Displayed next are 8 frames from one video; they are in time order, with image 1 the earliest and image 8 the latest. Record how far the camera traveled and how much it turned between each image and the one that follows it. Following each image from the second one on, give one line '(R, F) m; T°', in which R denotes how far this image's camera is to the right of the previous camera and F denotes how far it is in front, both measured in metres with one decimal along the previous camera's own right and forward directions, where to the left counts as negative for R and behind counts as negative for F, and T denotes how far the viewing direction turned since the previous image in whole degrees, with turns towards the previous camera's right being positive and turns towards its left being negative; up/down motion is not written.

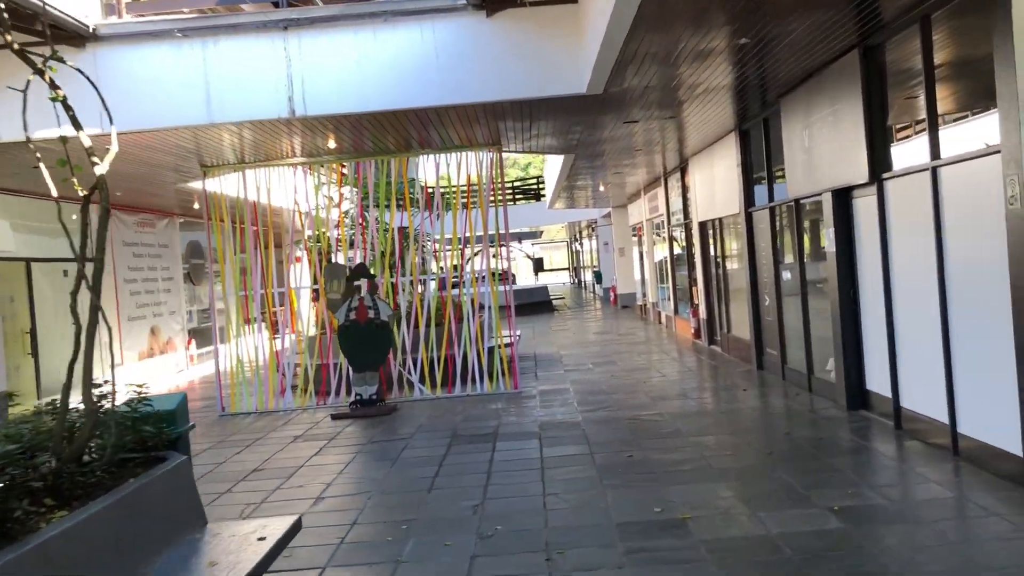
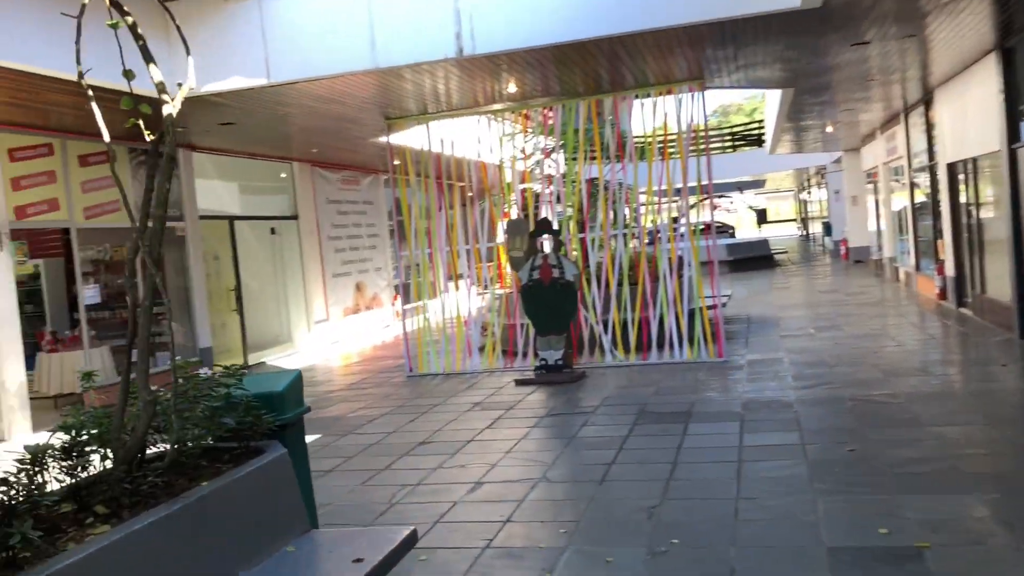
(+0.2, +1.0) m; -14°
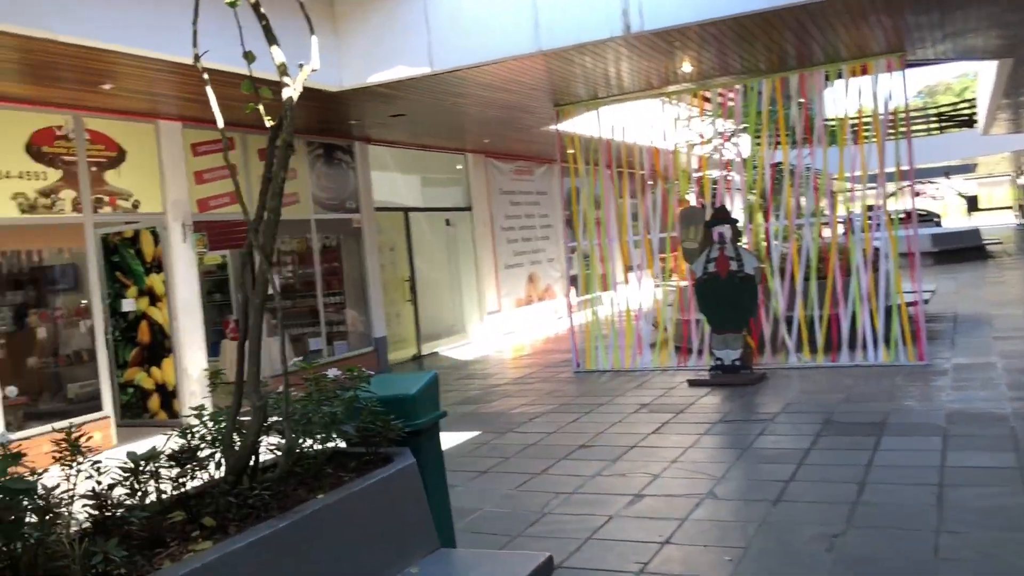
(+0.1, +0.4) m; -11°
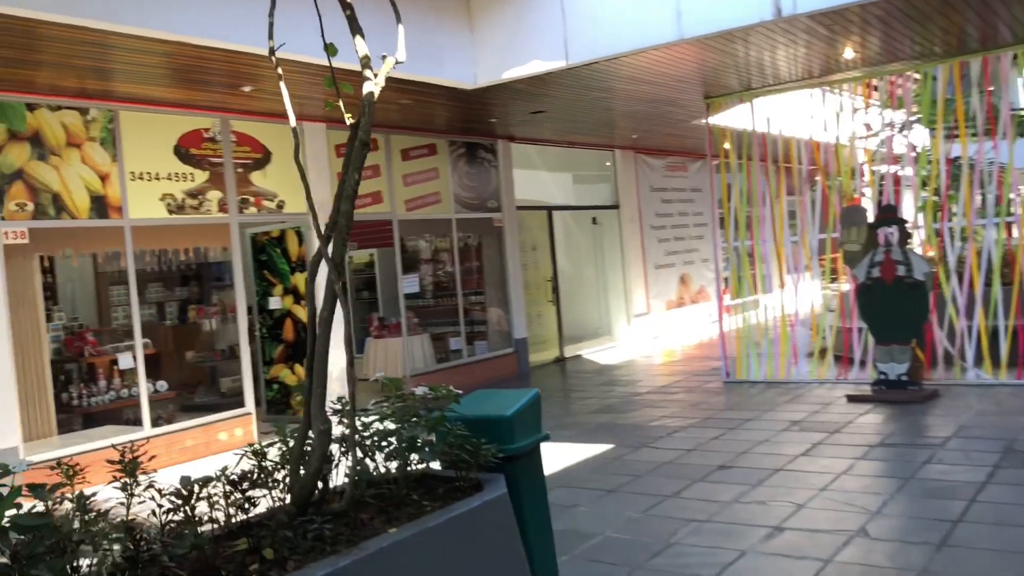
(+0.2, +0.4) m; -10°
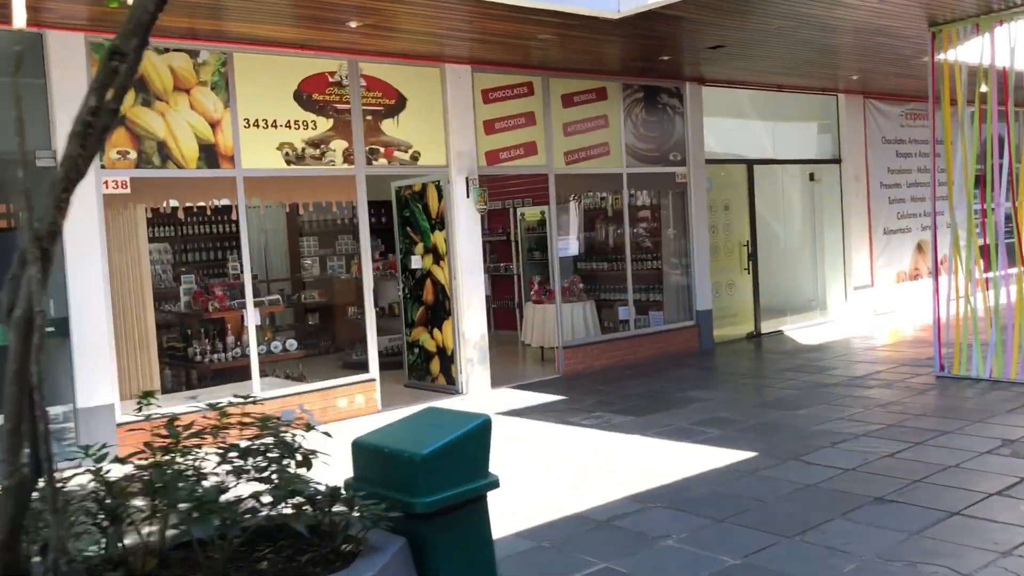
(+0.8, +1.1) m; -15°
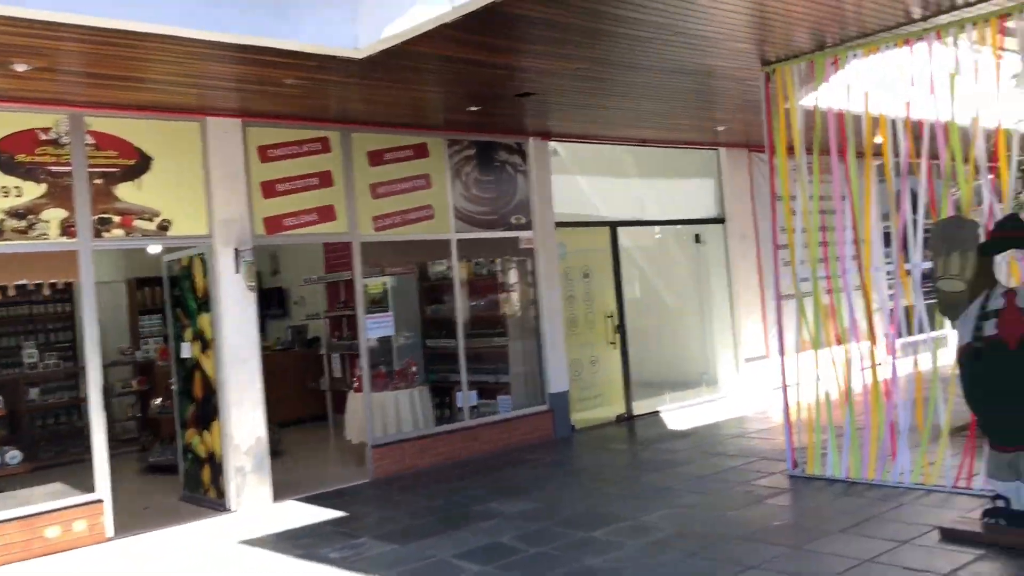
(+1.4, +1.2) m; +2°
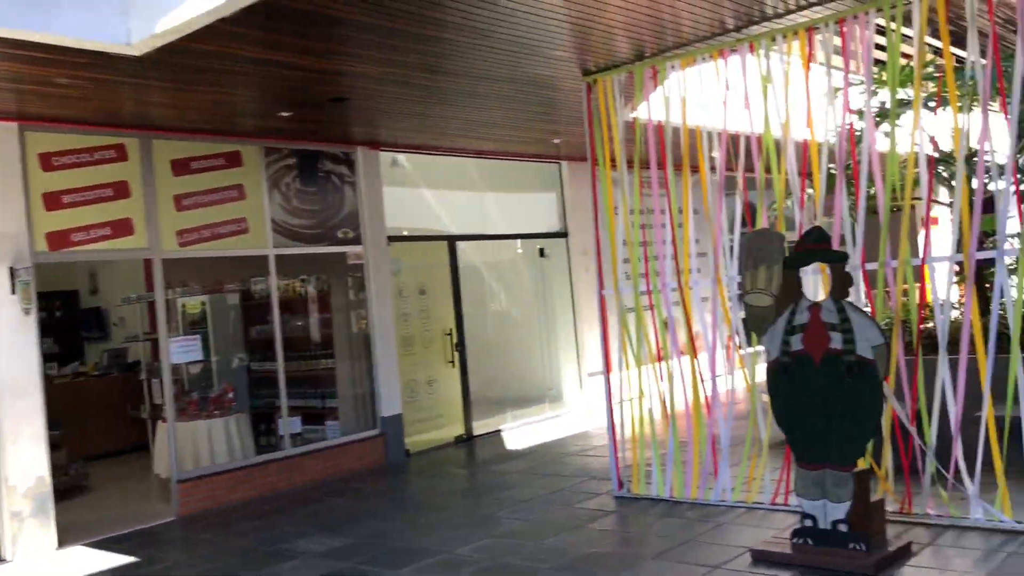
(+0.4, +0.3) m; +8°
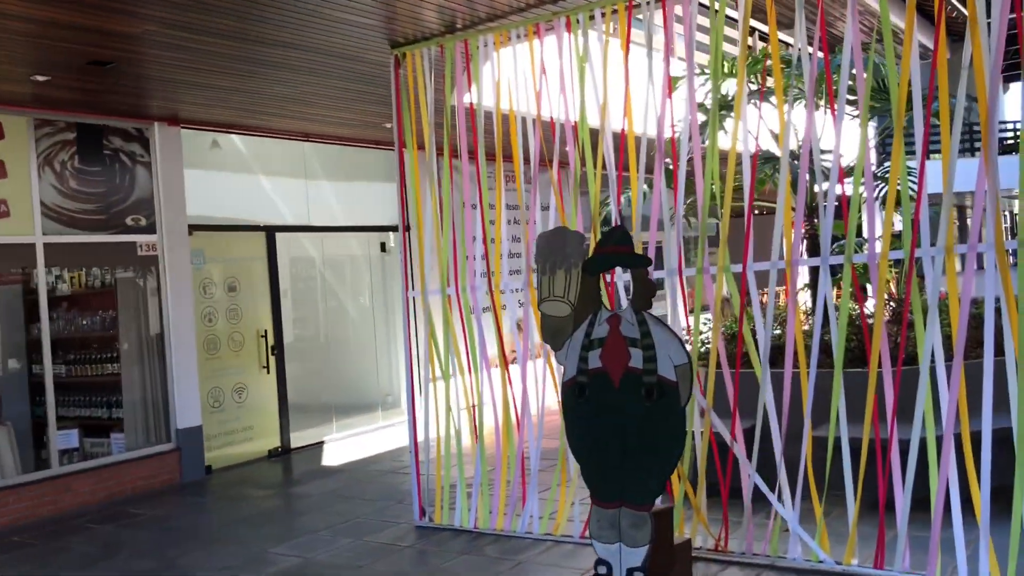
(+0.6, +0.7) m; +7°
